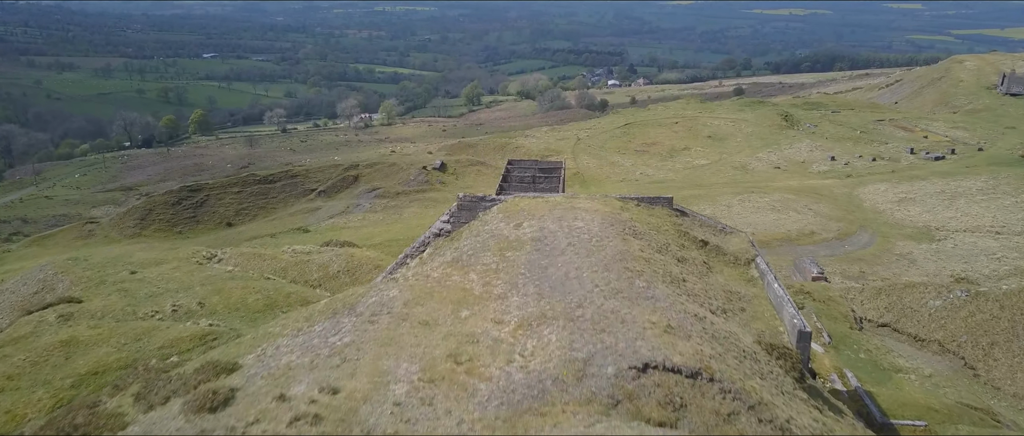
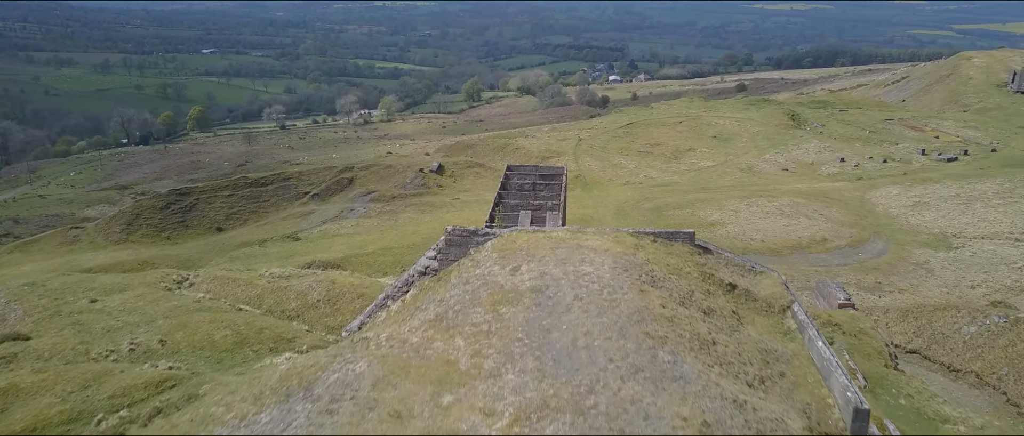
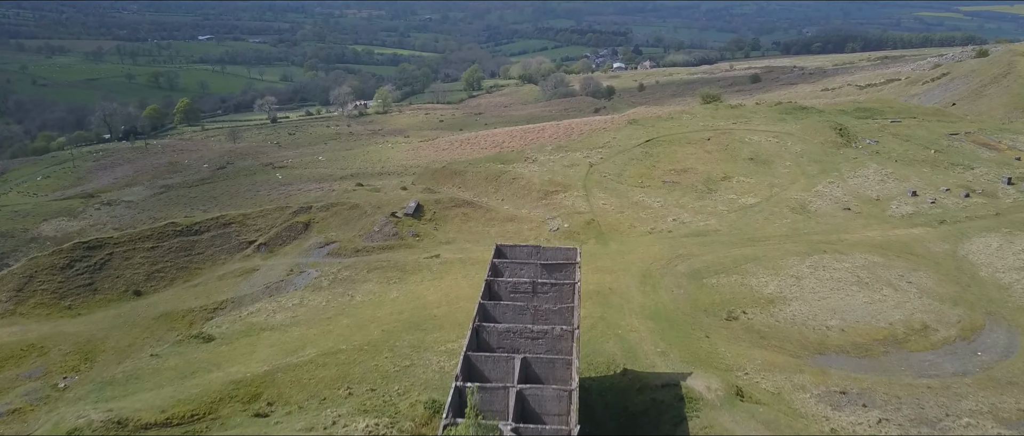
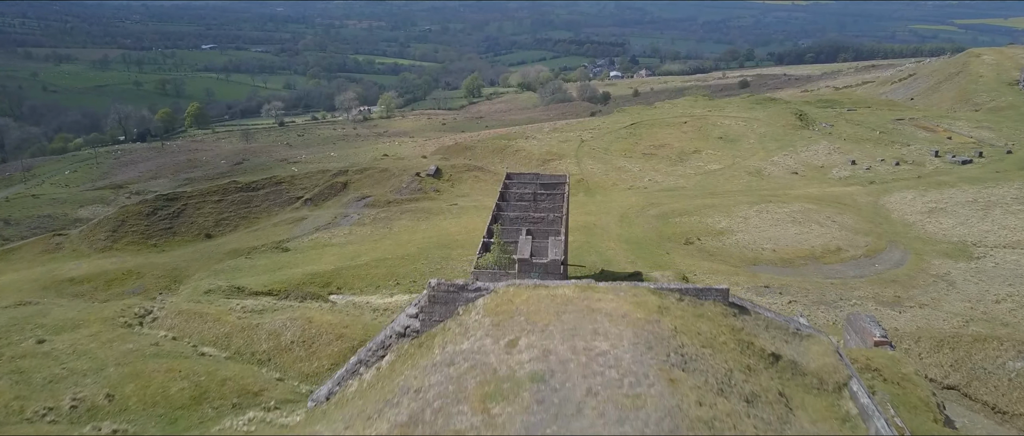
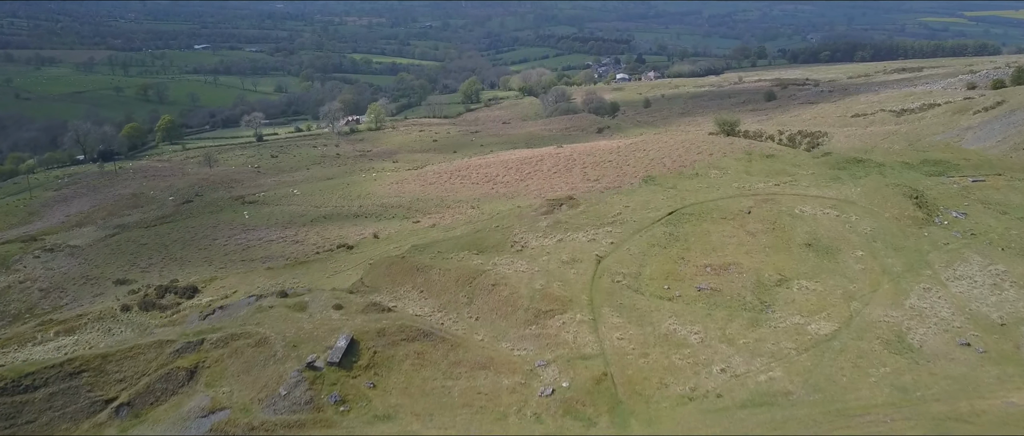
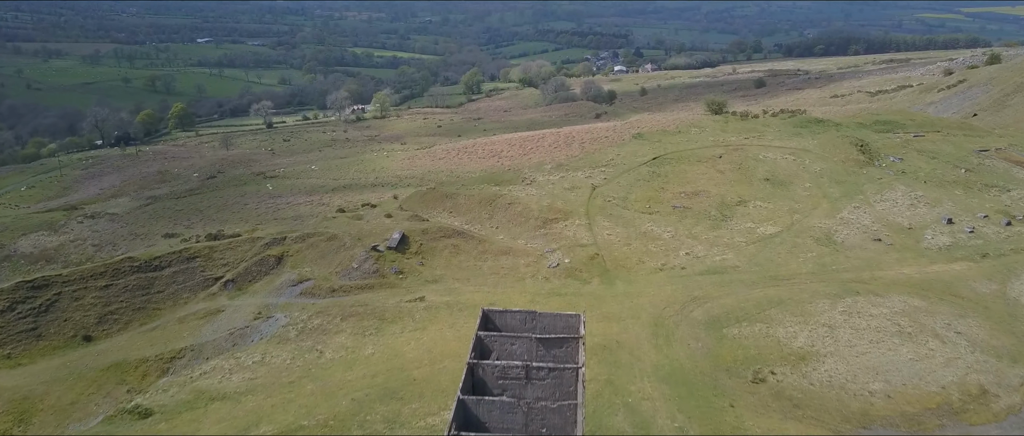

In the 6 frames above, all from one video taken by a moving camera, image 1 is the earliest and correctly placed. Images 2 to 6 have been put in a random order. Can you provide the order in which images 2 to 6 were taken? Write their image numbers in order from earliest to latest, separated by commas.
2, 4, 3, 6, 5
